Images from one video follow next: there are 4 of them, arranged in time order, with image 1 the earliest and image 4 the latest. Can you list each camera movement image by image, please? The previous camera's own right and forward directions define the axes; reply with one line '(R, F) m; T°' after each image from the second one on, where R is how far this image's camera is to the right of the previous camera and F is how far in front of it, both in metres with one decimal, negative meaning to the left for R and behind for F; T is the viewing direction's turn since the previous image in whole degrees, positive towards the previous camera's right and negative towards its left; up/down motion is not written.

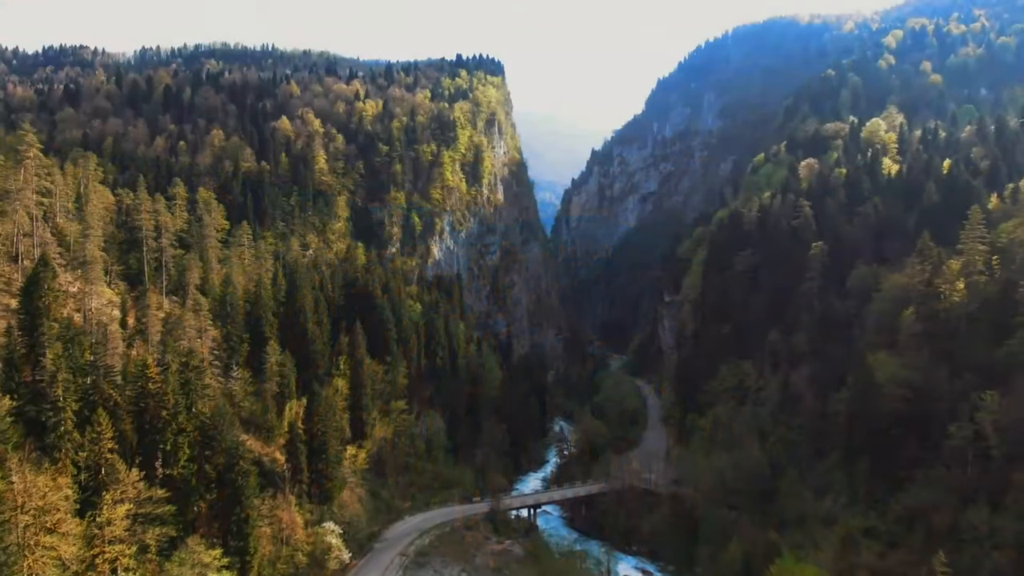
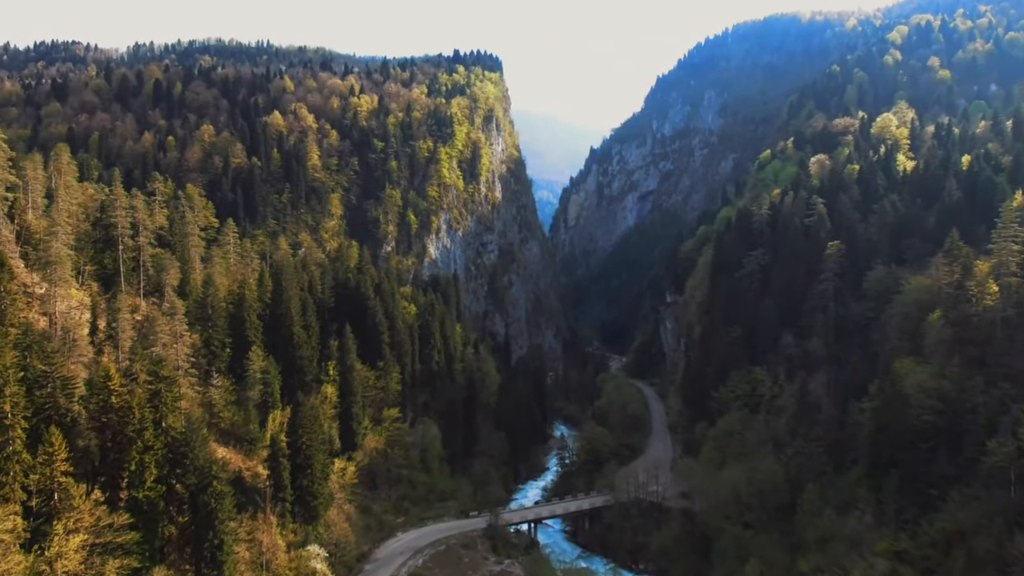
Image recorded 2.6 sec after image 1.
(-0.2, +3.9) m; 0°
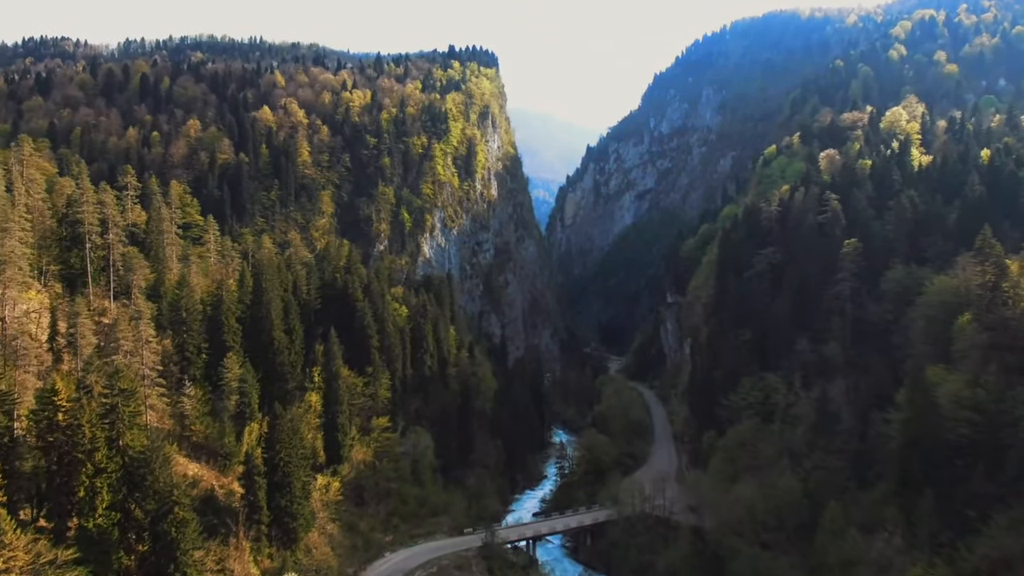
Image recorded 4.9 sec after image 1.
(-0.1, +4.2) m; 0°
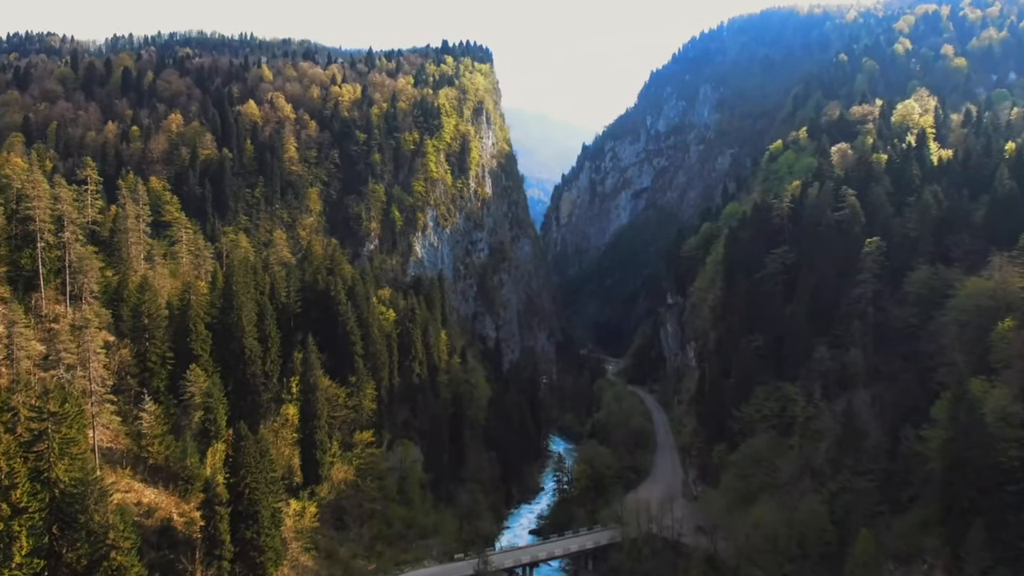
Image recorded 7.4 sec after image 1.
(0.0, +5.1) m; 0°
